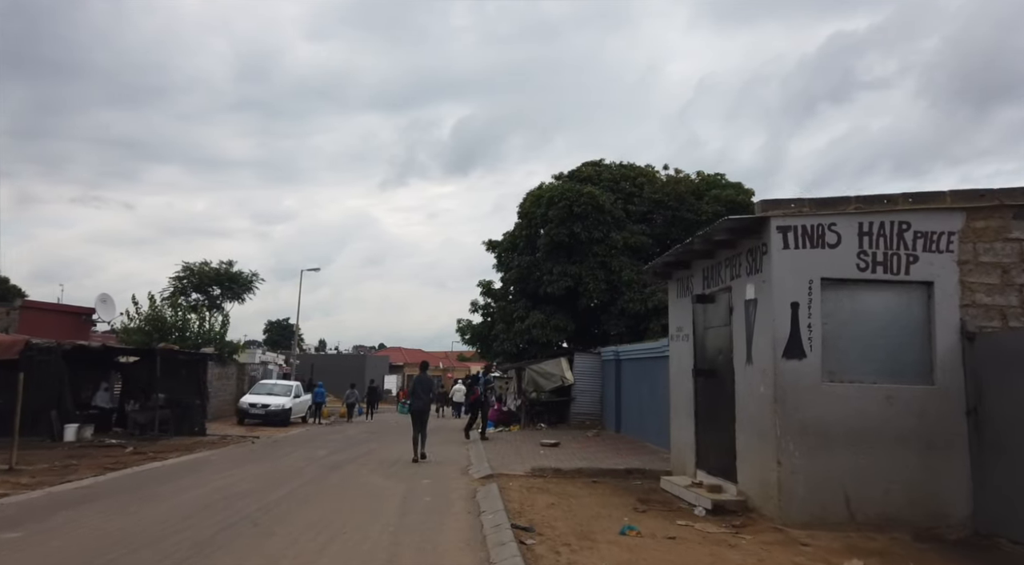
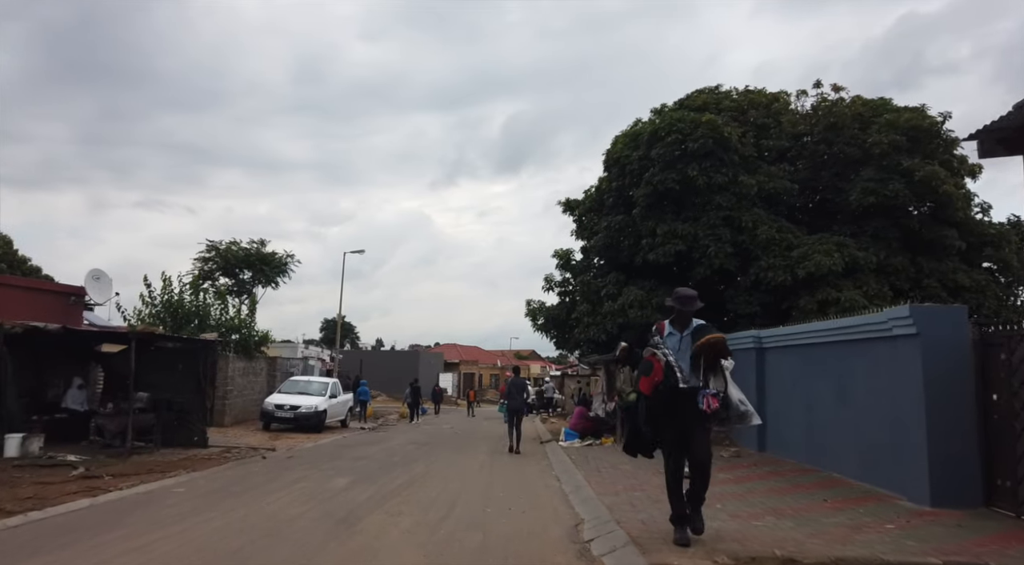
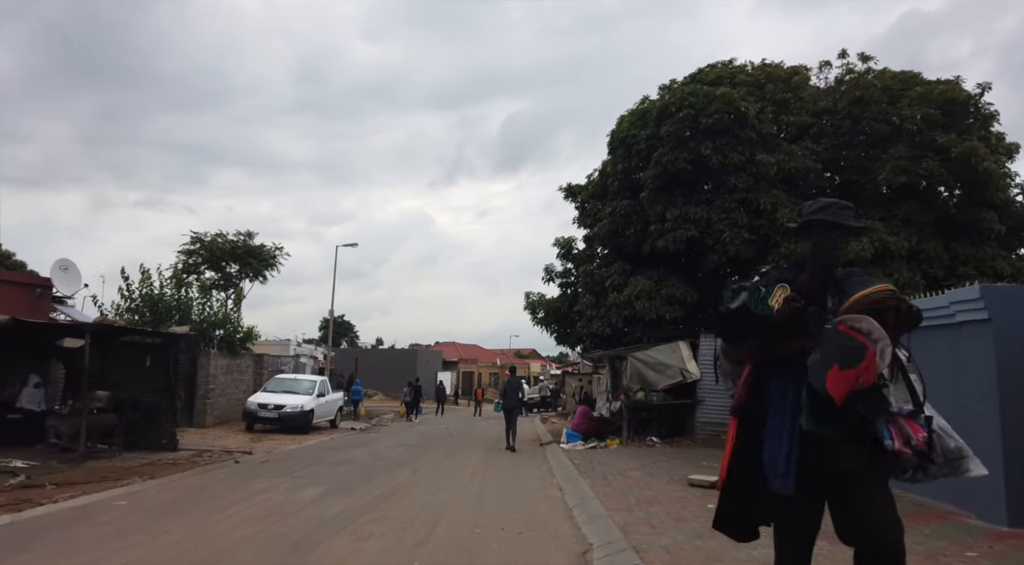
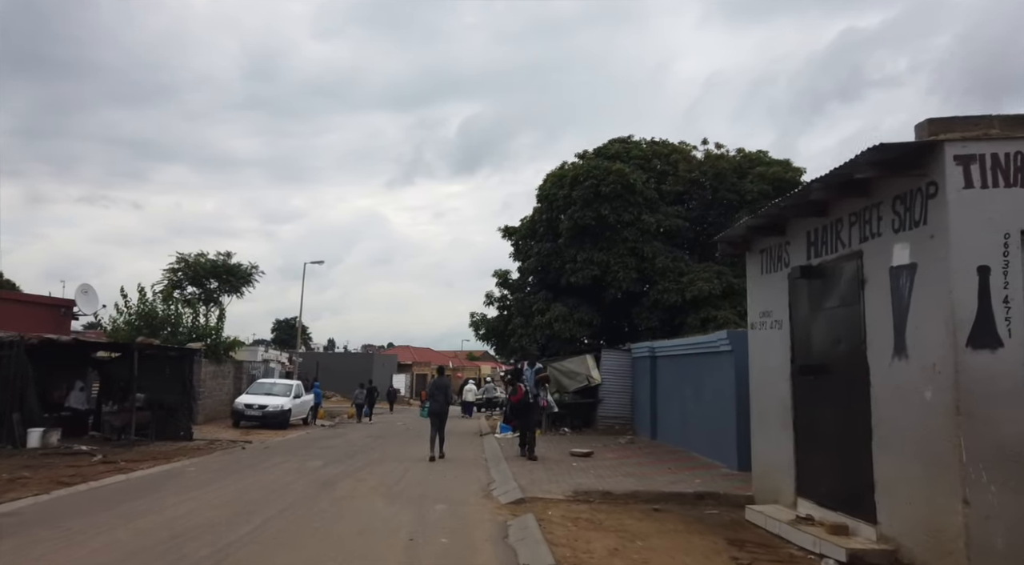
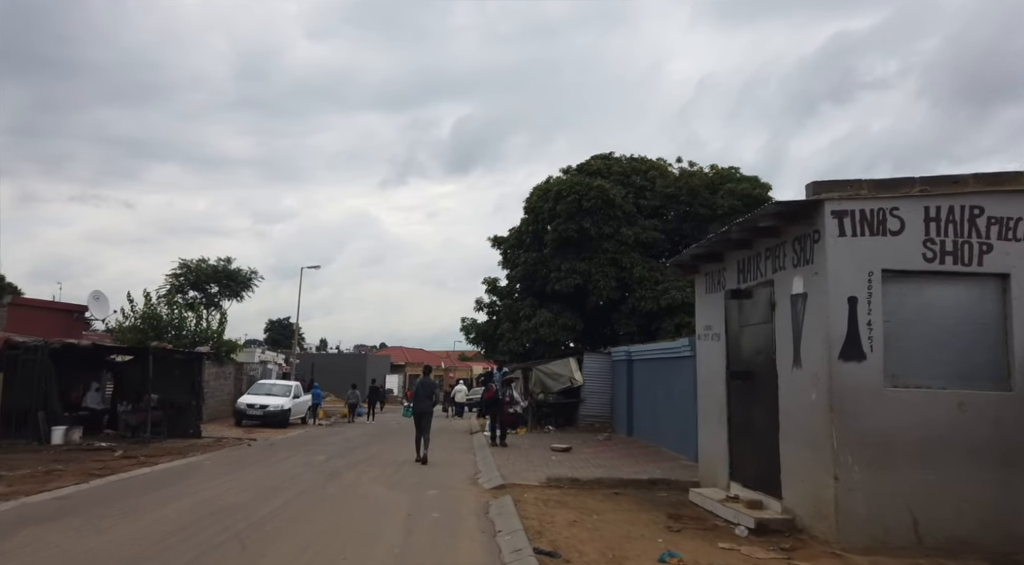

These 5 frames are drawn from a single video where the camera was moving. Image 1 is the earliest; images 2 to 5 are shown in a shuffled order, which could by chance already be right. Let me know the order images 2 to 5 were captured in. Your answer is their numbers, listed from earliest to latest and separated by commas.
5, 4, 2, 3
